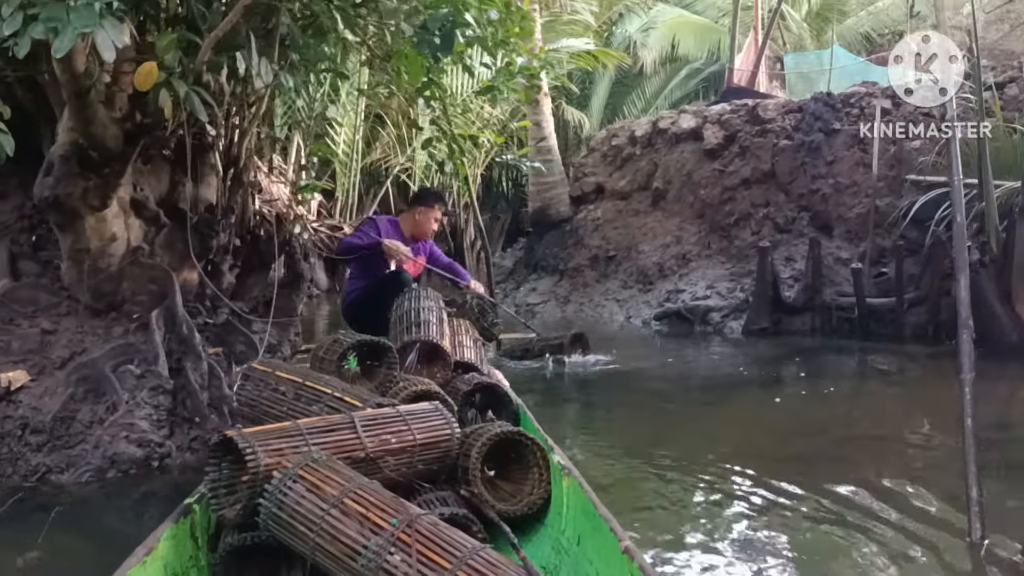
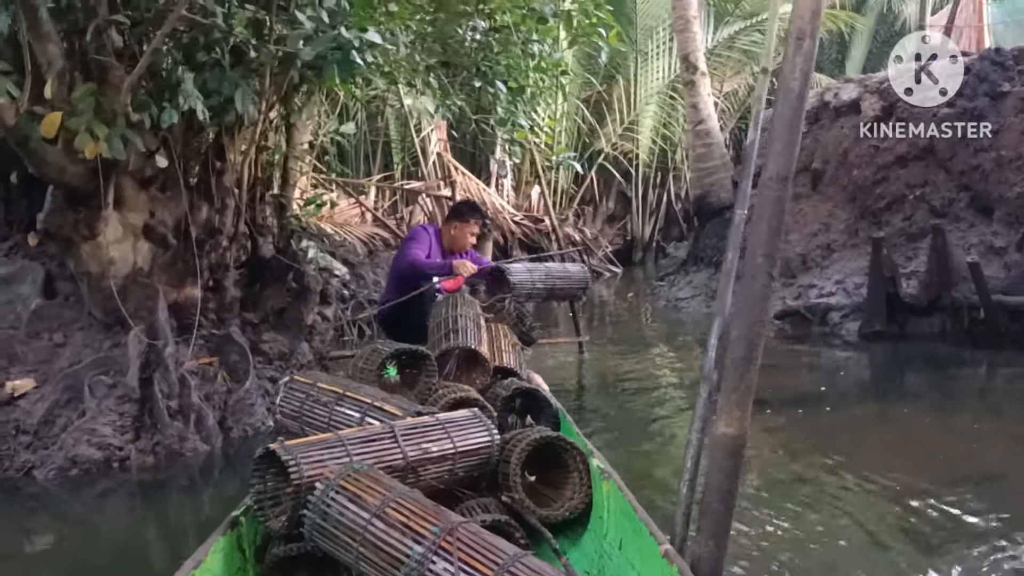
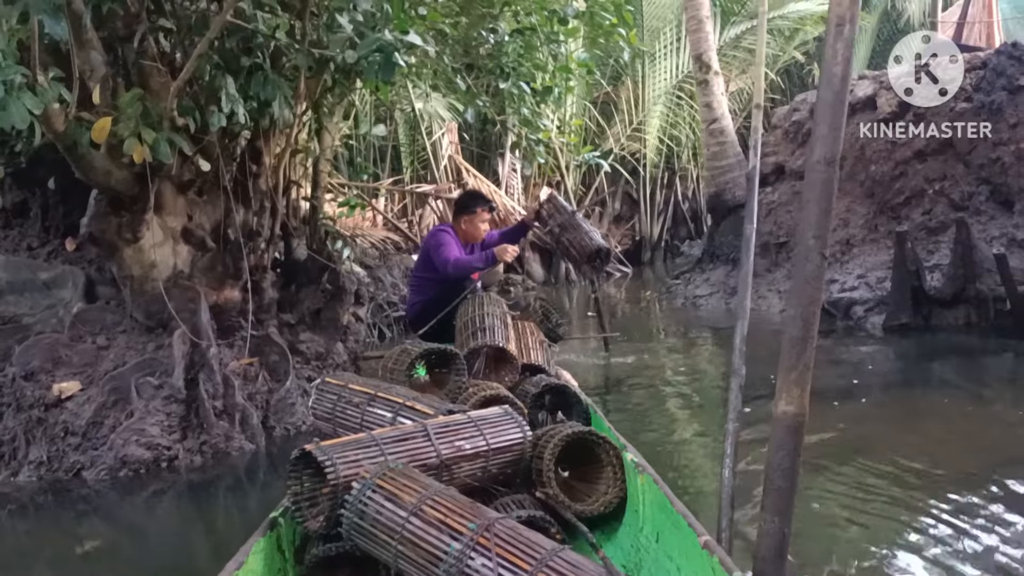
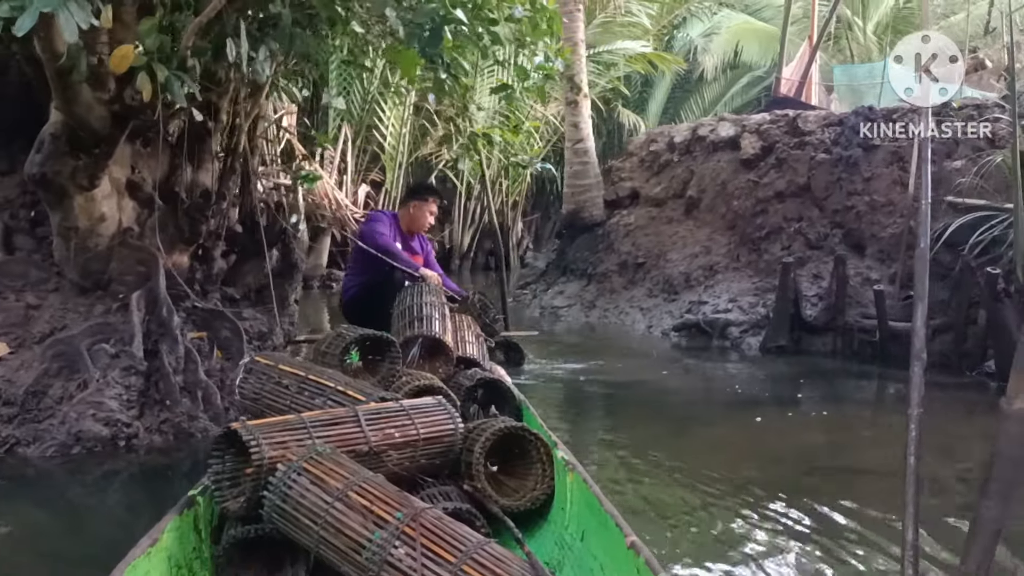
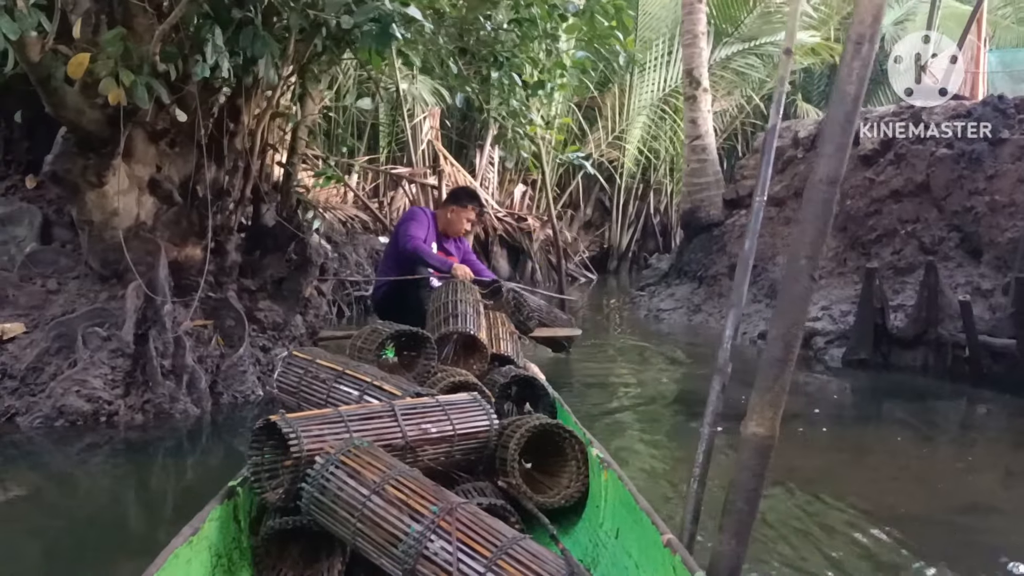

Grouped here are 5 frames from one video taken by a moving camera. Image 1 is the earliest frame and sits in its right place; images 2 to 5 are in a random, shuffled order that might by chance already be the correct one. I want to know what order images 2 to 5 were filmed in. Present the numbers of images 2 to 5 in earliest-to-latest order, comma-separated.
4, 5, 2, 3
